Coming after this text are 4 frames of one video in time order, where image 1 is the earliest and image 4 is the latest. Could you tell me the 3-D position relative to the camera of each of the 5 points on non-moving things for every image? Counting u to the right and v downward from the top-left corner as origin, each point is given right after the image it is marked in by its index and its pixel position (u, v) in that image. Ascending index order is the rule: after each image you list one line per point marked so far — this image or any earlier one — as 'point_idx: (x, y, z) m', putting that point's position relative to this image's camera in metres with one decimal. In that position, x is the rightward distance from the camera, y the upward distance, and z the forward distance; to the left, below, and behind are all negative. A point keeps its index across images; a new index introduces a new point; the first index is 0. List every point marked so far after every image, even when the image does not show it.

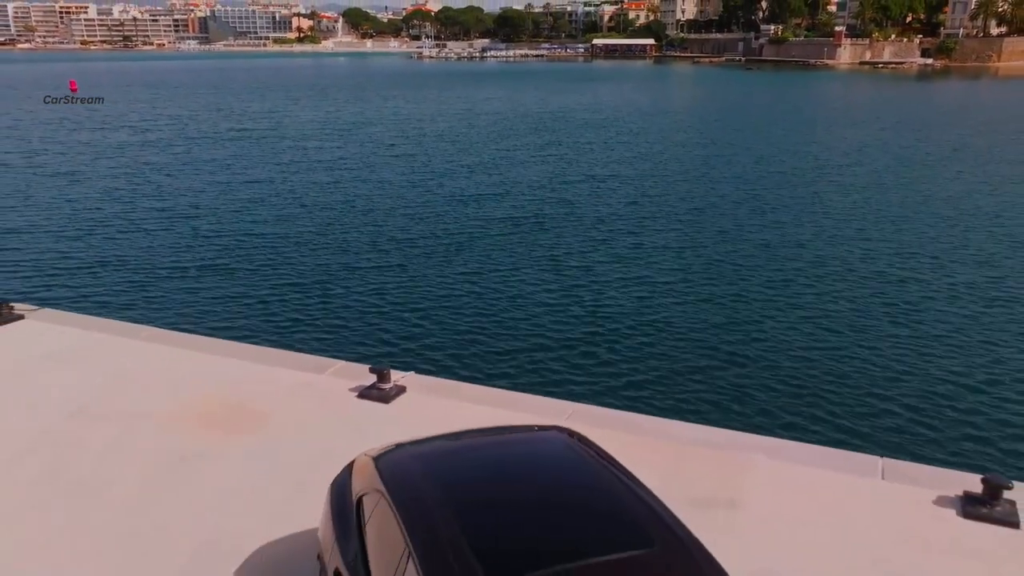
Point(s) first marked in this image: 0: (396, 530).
0: (-0.8, -1.7, +5.4) m
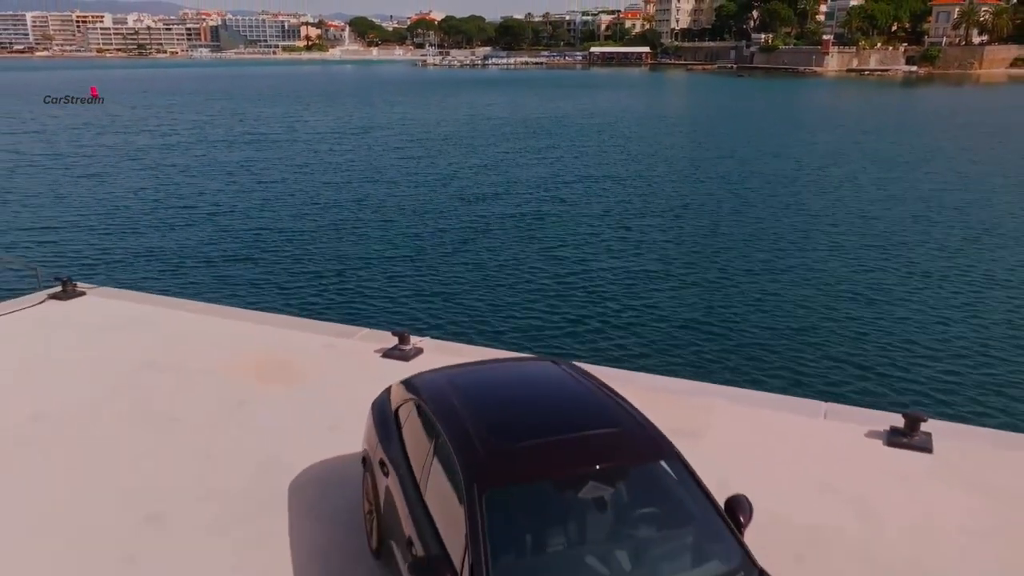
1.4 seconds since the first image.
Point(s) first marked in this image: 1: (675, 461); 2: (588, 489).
0: (-0.7, -1.3, +7.2) m
1: (+1.3, -1.4, +6.6) m
2: (+0.6, -1.5, +6.1) m
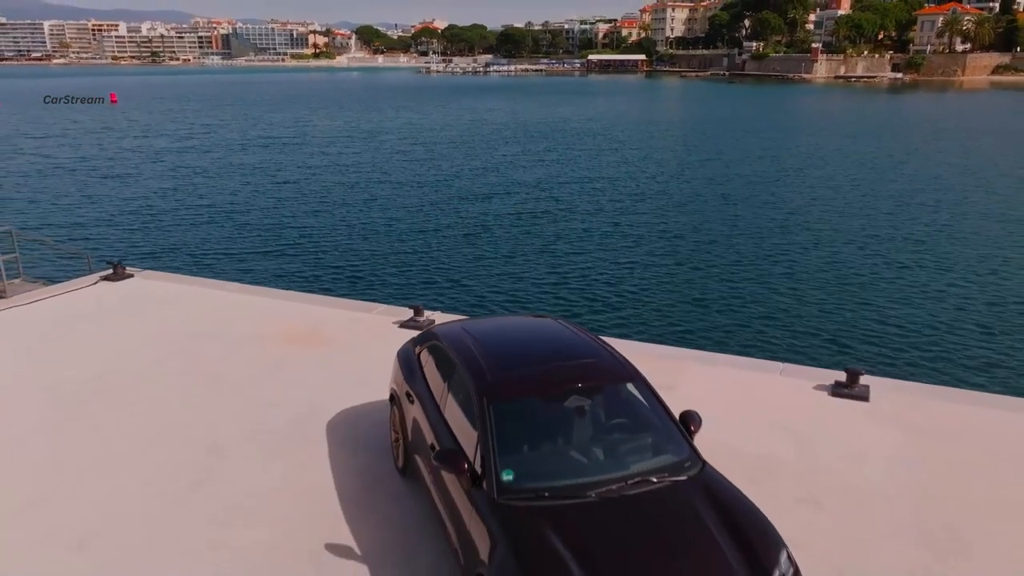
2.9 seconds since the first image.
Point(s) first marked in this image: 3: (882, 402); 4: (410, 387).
0: (-0.7, -0.9, +9.0) m
1: (+1.3, -1.0, +8.3) m
2: (+0.6, -1.1, +7.9) m
3: (+5.3, -1.6, +11.7) m
4: (-1.2, -1.2, +9.5) m
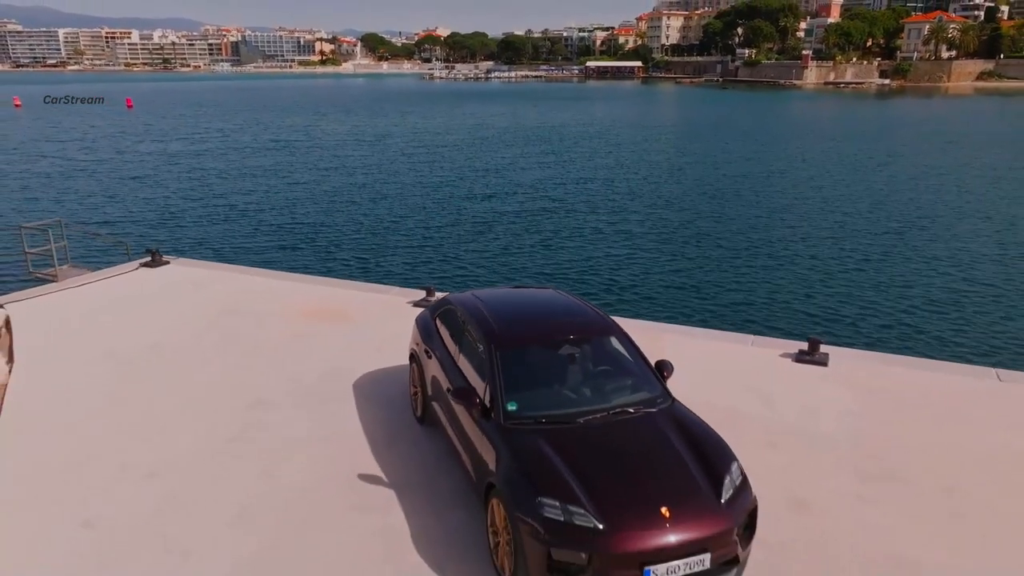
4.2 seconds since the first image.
0: (-0.7, -0.5, +10.6) m
1: (+1.4, -0.6, +10.0) m
2: (+0.6, -0.7, +9.6) m
3: (+5.4, -1.3, +13.3) m
4: (-1.2, -0.8, +11.1) m
